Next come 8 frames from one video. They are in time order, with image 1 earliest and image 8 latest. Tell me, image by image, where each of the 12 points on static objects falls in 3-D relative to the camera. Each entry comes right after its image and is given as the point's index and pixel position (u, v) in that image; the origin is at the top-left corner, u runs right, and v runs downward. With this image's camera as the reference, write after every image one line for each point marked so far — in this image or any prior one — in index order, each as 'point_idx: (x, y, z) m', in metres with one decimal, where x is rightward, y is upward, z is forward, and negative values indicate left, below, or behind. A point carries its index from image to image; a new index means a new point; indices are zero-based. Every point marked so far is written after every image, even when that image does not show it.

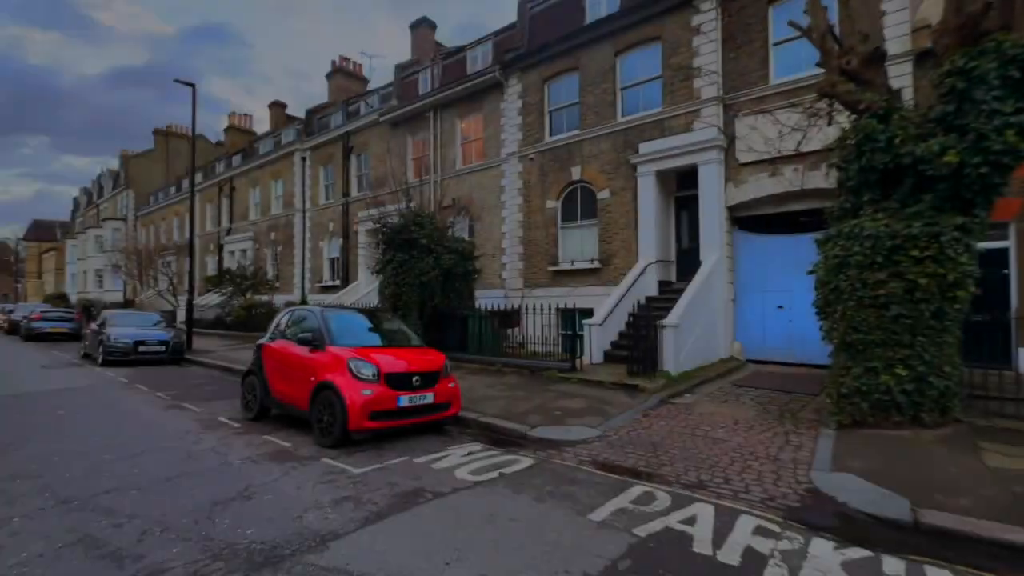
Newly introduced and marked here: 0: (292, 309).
0: (-3.7, -0.4, +7.1) m
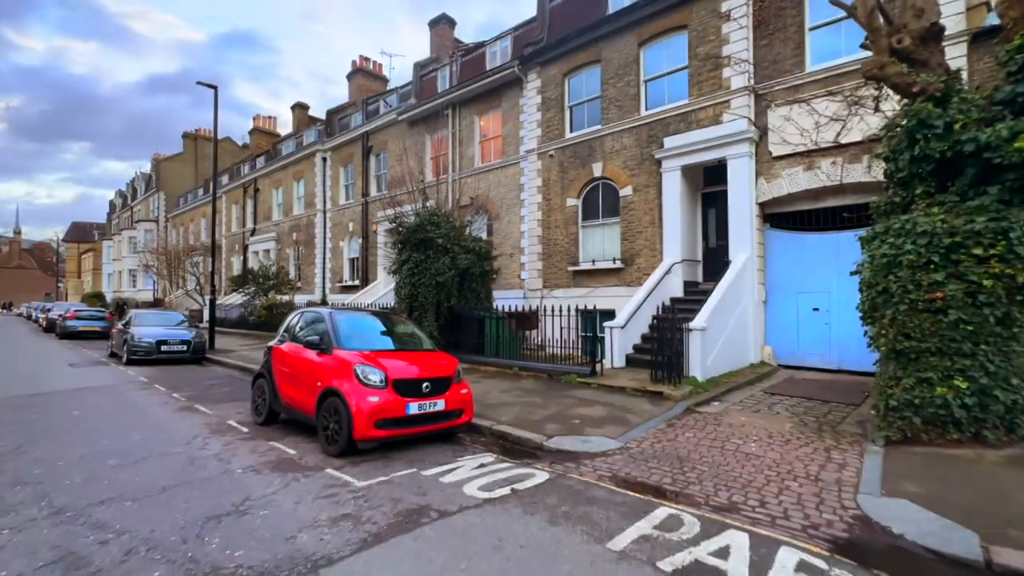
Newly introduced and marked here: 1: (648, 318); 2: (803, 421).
0: (-3.5, -0.4, +6.9) m
1: (+3.6, -0.8, +11.2) m
2: (+4.6, -2.1, +6.7) m
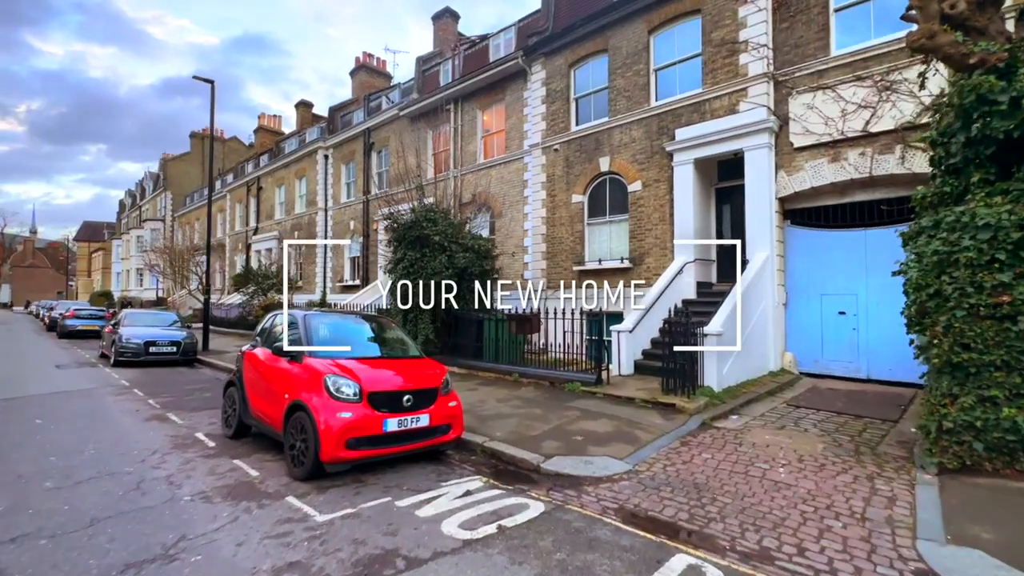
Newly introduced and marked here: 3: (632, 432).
0: (-3.5, -0.4, +6.3) m
1: (+3.6, -0.9, +10.5) m
2: (+4.5, -2.1, +5.9) m
3: (+1.8, -2.2, +6.4) m
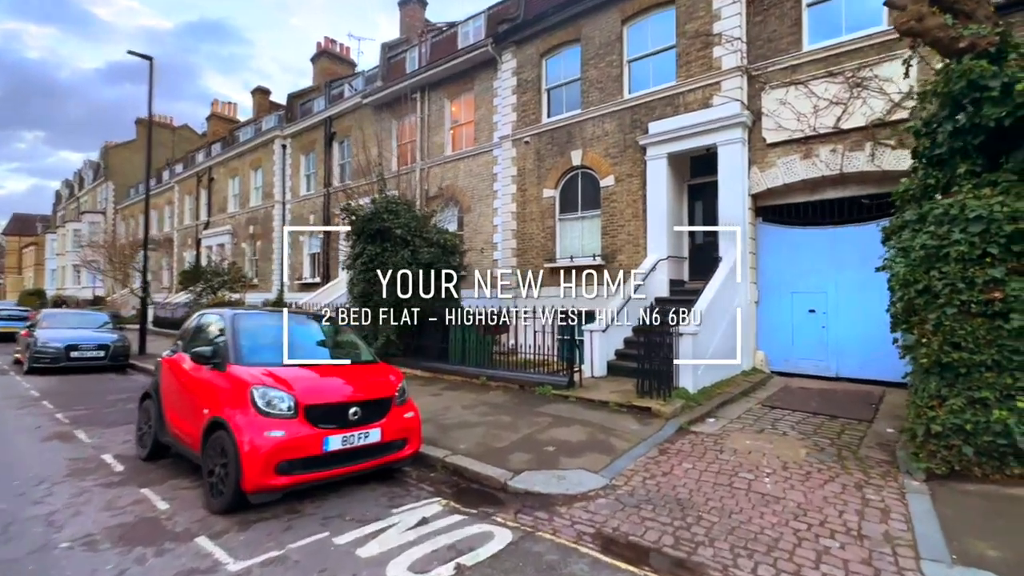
0: (-4.0, -0.3, +5.5) m
1: (+2.9, -0.8, +10.1) m
2: (+4.1, -2.1, +5.6) m
3: (+1.3, -2.1, +5.9) m
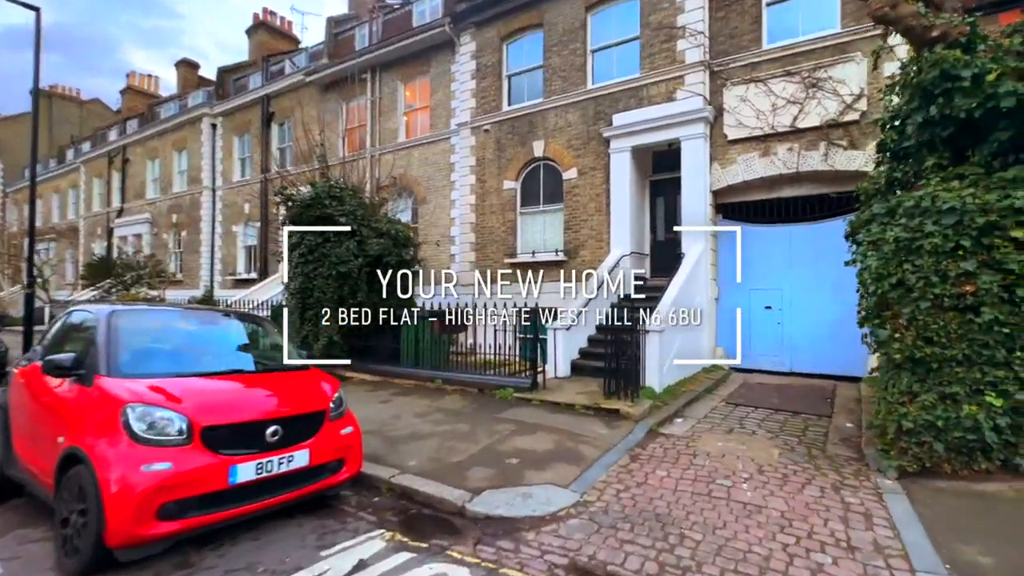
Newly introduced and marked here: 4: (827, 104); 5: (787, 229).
0: (-4.4, -0.2, +4.5) m
1: (+1.9, -0.7, +9.8) m
2: (+3.5, -2.0, +5.4) m
3: (+0.8, -2.0, +5.4) m
4: (+6.6, +3.9, +8.9) m
5: (+6.4, +1.4, +9.8) m
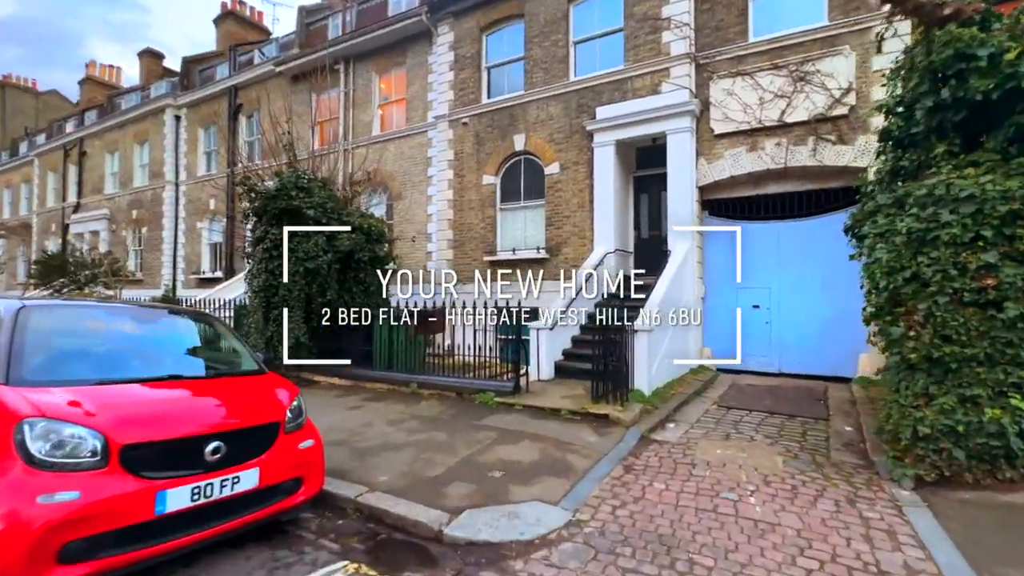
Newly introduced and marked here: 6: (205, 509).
0: (-4.6, -0.2, +3.8) m
1: (+1.5, -0.7, +9.4) m
2: (+3.3, -2.0, +5.1) m
3: (+0.6, -2.0, +5.0) m
4: (+6.3, +3.9, +8.7) m
5: (+6.0, +1.4, +9.6) m
6: (-2.0, -1.5, +2.8) m
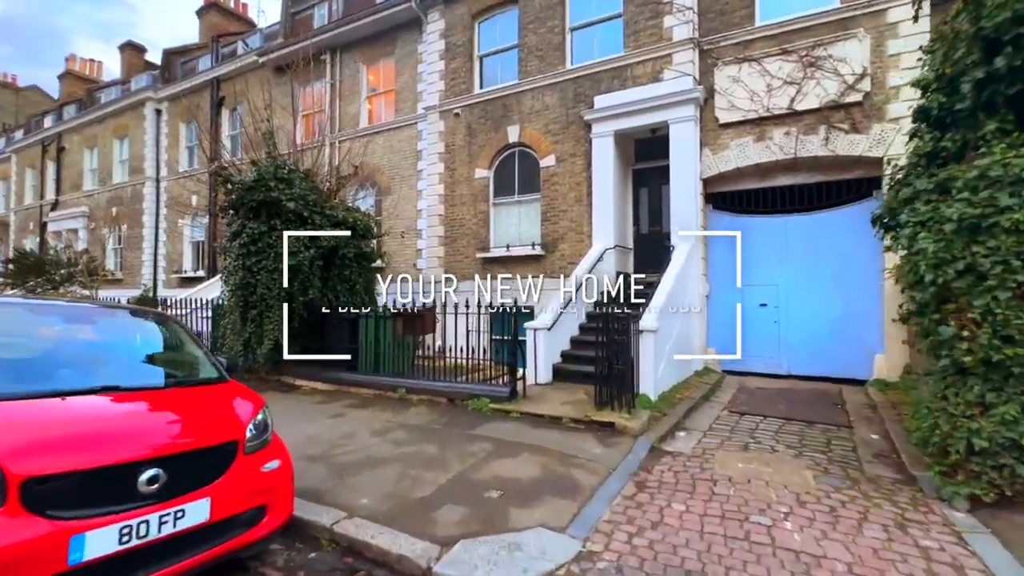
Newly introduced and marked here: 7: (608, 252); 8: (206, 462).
0: (-4.6, -0.1, +3.1) m
1: (+1.4, -0.6, +8.8) m
2: (+3.3, -1.9, +4.6) m
3: (+0.6, -1.9, +4.4) m
4: (+6.2, +4.0, +8.3) m
5: (+5.9, +1.5, +9.1) m
6: (-2.0, -1.5, +2.3) m
7: (+2.3, +0.8, +9.8) m
8: (-2.0, -1.1, +2.8) m
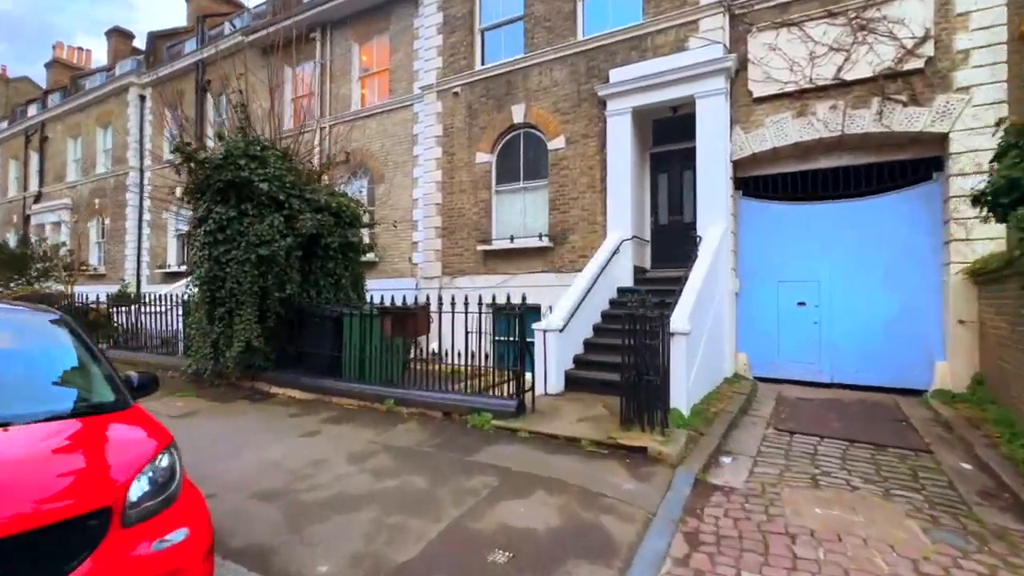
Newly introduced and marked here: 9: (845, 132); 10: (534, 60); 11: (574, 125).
0: (-4.5, -0.1, +2.1) m
1: (+1.5, -0.6, +7.8) m
2: (+3.4, -1.9, +3.6) m
3: (+0.7, -1.9, +3.4) m
4: (+6.3, +4.1, +7.2) m
5: (+6.0, +1.5, +8.0) m
6: (-1.9, -1.4, +1.2) m
7: (+2.4, +0.9, +8.7) m
8: (-1.9, -1.1, +1.7) m
9: (+5.9, +2.7, +7.4) m
10: (+0.5, +5.4, +9.9) m
11: (+1.4, +3.7, +9.6) m
